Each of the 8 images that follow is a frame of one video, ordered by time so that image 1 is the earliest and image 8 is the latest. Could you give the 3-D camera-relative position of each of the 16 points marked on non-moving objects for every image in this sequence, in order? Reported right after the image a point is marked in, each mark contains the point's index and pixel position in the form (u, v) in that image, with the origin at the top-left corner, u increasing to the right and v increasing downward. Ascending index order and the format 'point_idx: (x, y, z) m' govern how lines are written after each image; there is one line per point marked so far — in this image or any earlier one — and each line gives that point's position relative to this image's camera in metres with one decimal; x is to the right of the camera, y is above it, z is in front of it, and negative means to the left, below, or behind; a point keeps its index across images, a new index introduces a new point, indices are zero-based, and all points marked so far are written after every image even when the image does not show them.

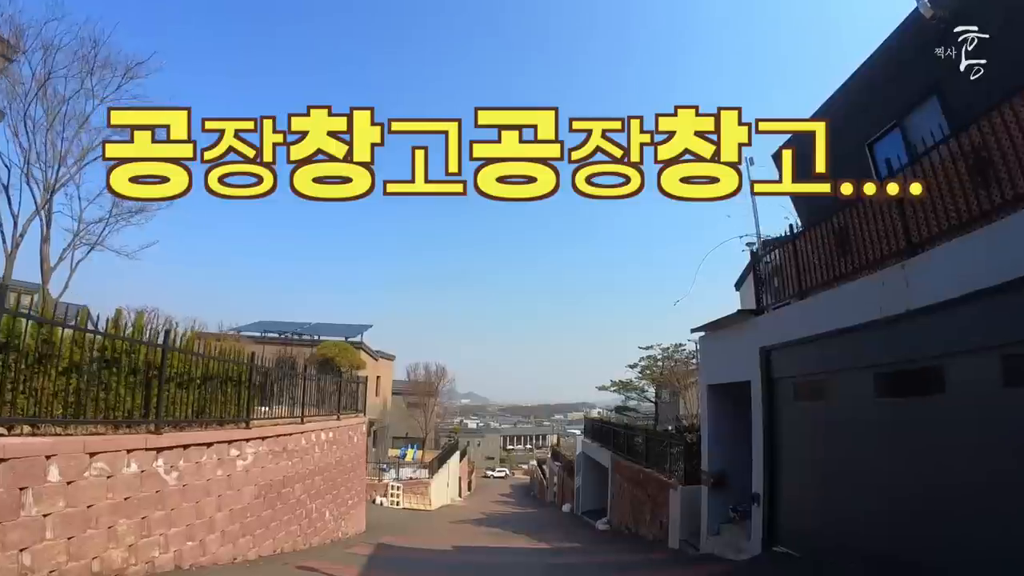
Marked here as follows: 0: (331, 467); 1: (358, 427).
0: (-3.0, -3.0, +10.5) m
1: (-3.0, -2.7, +12.4) m
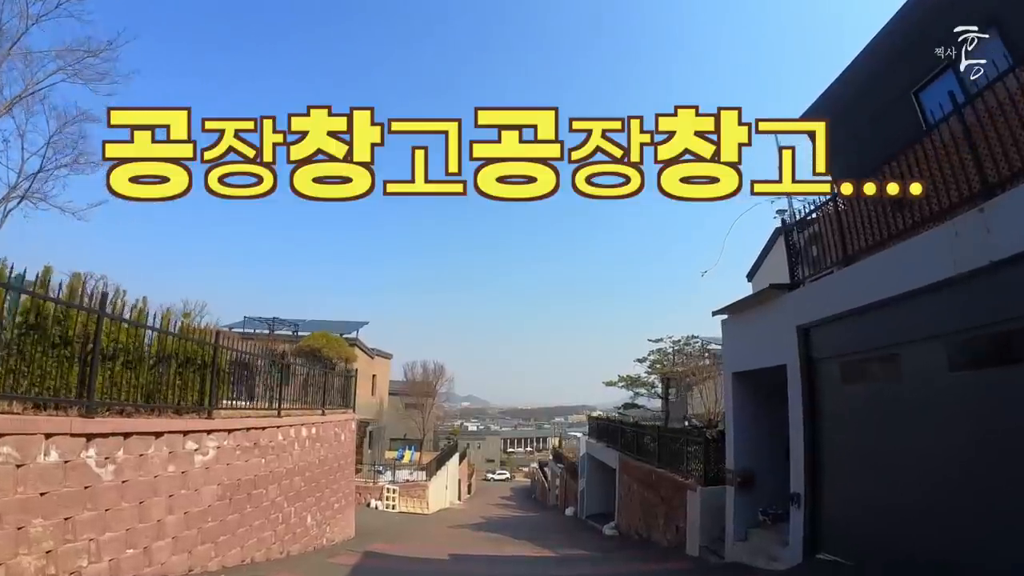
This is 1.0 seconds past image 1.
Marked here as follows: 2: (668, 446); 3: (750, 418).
0: (-3.0, -2.7, +9.5) m
1: (-3.0, -2.5, +11.4) m
2: (+3.1, -3.1, +12.4) m
3: (+3.5, -1.8, +9.2) m
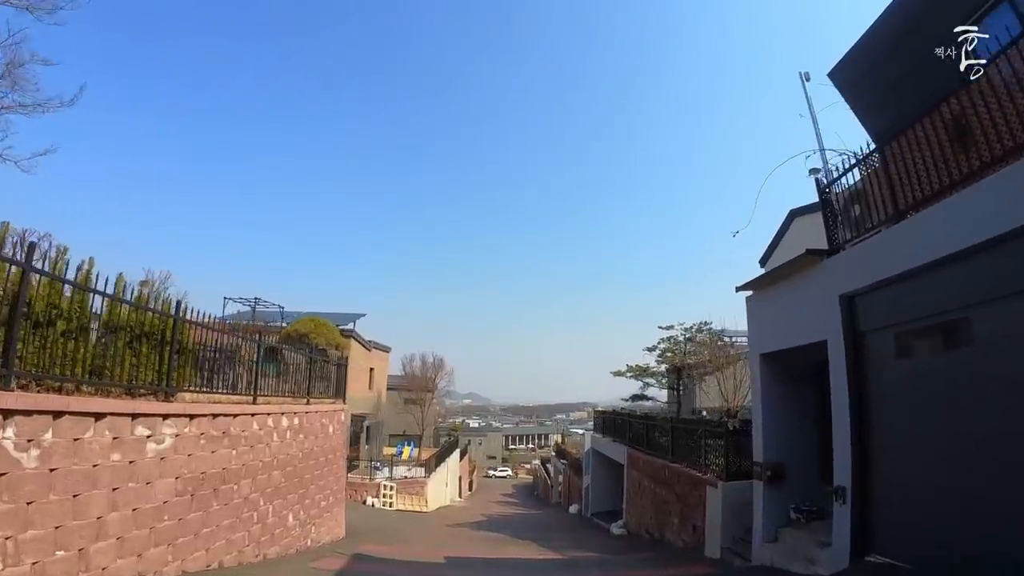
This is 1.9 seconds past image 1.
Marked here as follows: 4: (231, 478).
0: (-3.0, -2.3, +8.6) m
1: (-3.0, -2.1, +10.5) m
2: (+3.1, -2.8, +11.5) m
3: (+3.5, -1.5, +8.3) m
4: (-3.0, -2.0, +6.8) m
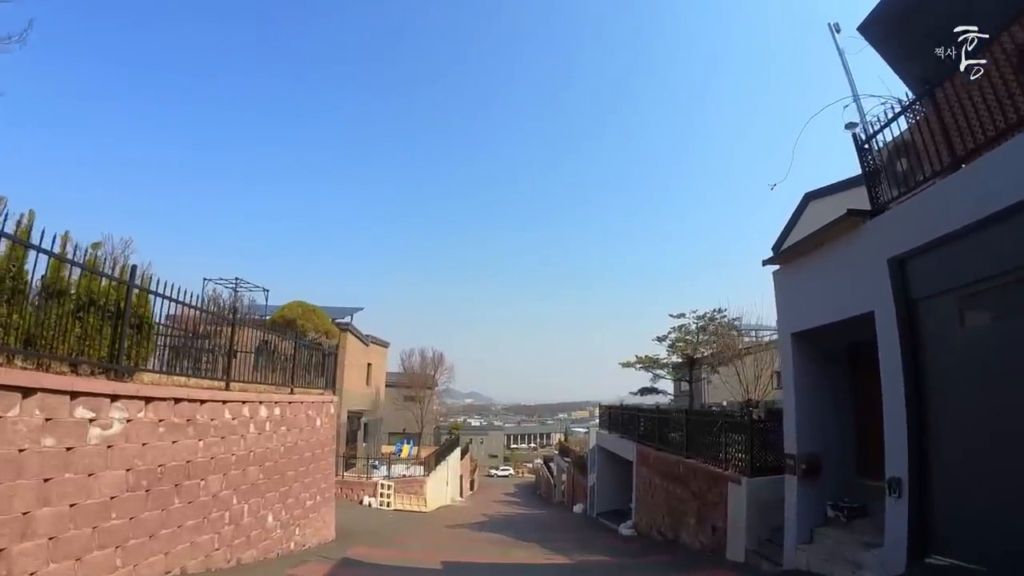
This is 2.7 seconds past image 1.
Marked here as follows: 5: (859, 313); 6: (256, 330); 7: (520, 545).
0: (-2.9, -2.1, +7.8) m
1: (-2.9, -1.8, +9.7) m
2: (+3.2, -2.5, +10.7) m
3: (+3.6, -1.2, +7.5) m
4: (-3.0, -1.7, +6.0) m
5: (+3.5, -0.3, +6.4) m
6: (-3.3, -0.5, +8.2) m
7: (+0.1, -4.5, +11.1) m
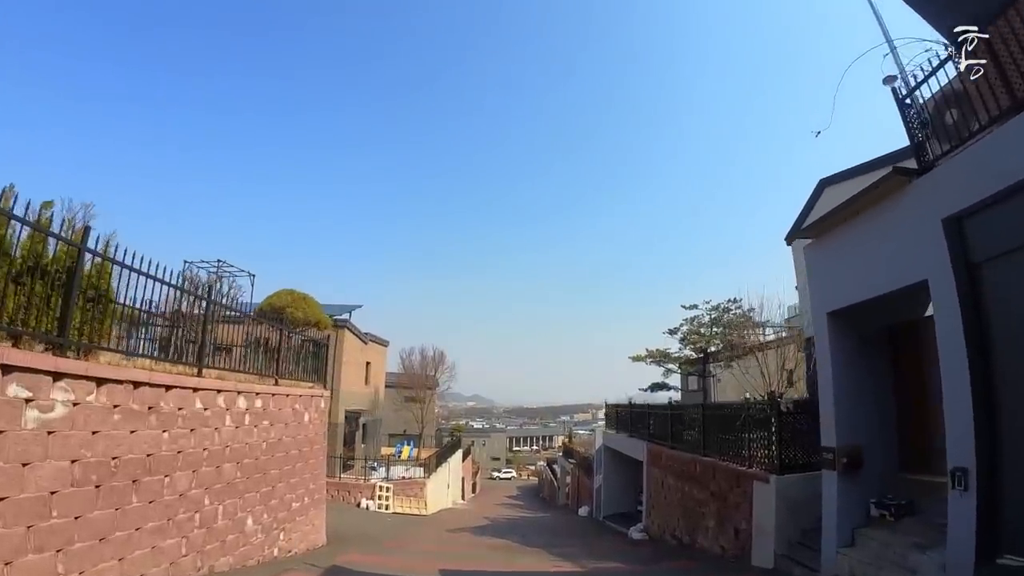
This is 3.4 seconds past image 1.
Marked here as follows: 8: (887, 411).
0: (-2.8, -1.8, +7.1) m
1: (-2.8, -1.6, +9.0) m
2: (+3.2, -2.3, +10.0) m
3: (+3.6, -0.9, +6.7) m
4: (-2.9, -1.5, +5.3) m
5: (+3.6, 0.0, +5.7) m
6: (-3.3, -0.3, +7.5) m
7: (+0.2, -4.3, +10.3) m
8: (+4.2, -1.3, +7.0) m
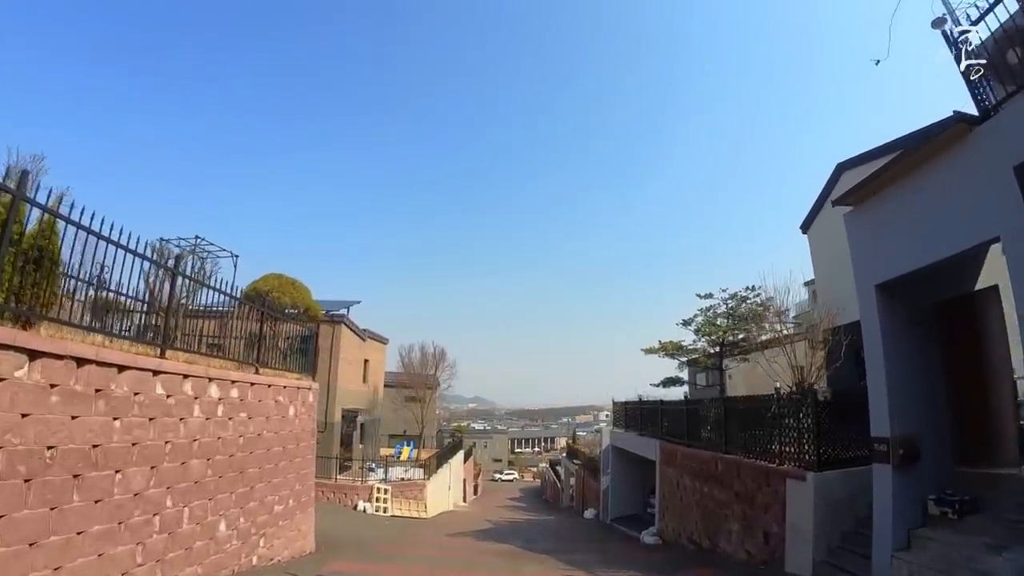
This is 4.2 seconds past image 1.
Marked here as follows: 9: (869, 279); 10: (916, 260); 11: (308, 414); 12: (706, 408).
0: (-2.8, -1.6, +6.3) m
1: (-2.8, -1.4, +8.2) m
2: (+3.3, -2.0, +9.2) m
3: (+3.7, -0.6, +5.9) m
4: (-2.9, -1.3, +4.5) m
5: (+3.7, +0.2, +4.9) m
6: (-3.2, -0.1, +6.7) m
7: (+0.3, -4.1, +9.5) m
8: (+4.2, -1.1, +6.2) m
9: (+3.6, +0.1, +6.3) m
10: (+3.6, +0.2, +5.6) m
11: (-2.7, -1.7, +8.4) m
12: (+3.4, -2.1, +10.9) m
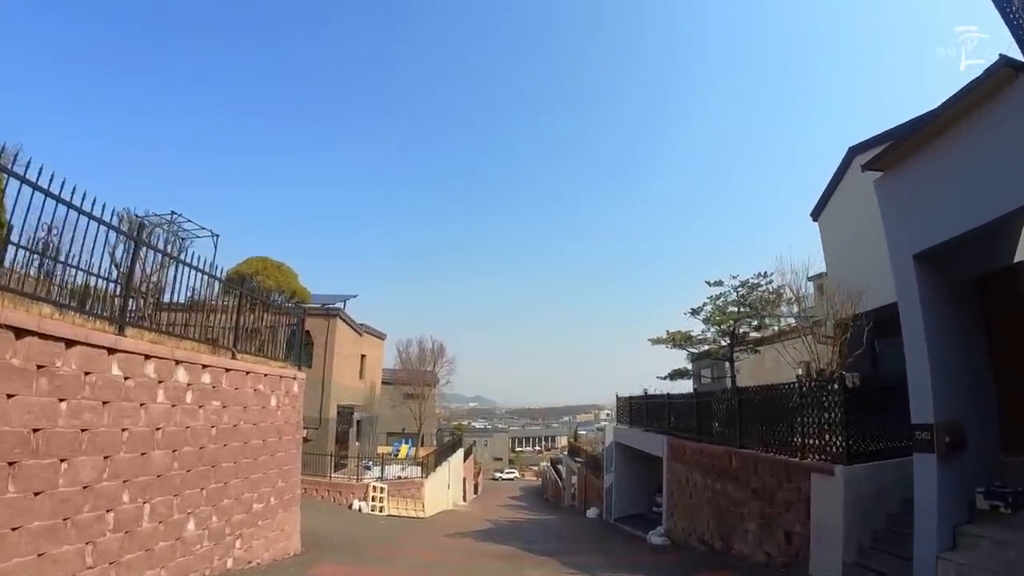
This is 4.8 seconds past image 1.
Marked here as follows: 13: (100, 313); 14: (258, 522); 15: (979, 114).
0: (-2.8, -1.4, +5.7) m
1: (-2.8, -1.2, +7.6) m
2: (+3.3, -1.8, +8.6) m
3: (+3.7, -0.4, +5.4) m
4: (-2.9, -1.0, +3.9) m
5: (+3.7, +0.5, +4.3) m
6: (-3.2, +0.2, +6.1) m
7: (+0.3, -3.8, +9.0) m
8: (+4.2, -0.8, +5.6) m
9: (+3.6, +0.3, +5.7) m
10: (+3.6, +0.4, +5.0) m
11: (-2.7, -1.4, +7.8) m
12: (+3.4, -1.8, +10.3) m
13: (-3.2, -0.3, +4.9) m
14: (-2.7, -2.5, +6.6) m
15: (+3.6, +1.3, +4.7) m
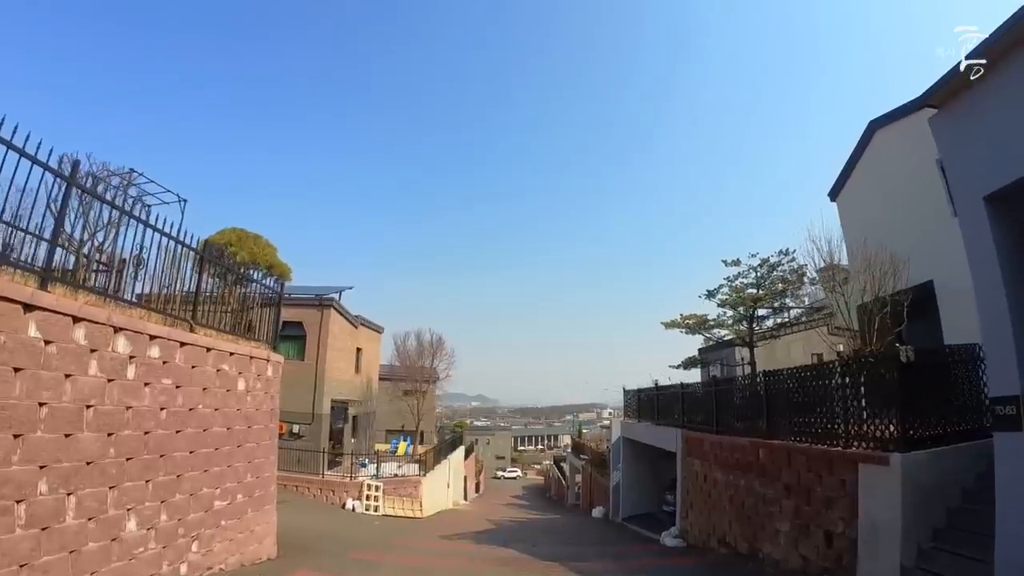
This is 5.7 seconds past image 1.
0: (-2.7, -1.0, +4.9) m
1: (-2.7, -0.8, +6.7) m
2: (+3.3, -1.4, +7.7) m
3: (+3.7, -0.1, +4.5) m
4: (-2.8, -0.7, +3.0) m
5: (+3.7, +0.8, +3.4) m
6: (-3.2, +0.5, +5.2) m
7: (+0.4, -3.5, +8.1) m
8: (+4.3, -0.5, +4.7) m
9: (+3.6, +0.6, +4.8) m
10: (+3.6, +0.8, +4.1) m
11: (-2.7, -1.1, +6.9) m
12: (+3.4, -1.5, +9.4) m
13: (-3.2, +0.1, +4.0) m
14: (-2.7, -2.1, +5.8) m
15: (+3.6, +1.6, +3.8) m
